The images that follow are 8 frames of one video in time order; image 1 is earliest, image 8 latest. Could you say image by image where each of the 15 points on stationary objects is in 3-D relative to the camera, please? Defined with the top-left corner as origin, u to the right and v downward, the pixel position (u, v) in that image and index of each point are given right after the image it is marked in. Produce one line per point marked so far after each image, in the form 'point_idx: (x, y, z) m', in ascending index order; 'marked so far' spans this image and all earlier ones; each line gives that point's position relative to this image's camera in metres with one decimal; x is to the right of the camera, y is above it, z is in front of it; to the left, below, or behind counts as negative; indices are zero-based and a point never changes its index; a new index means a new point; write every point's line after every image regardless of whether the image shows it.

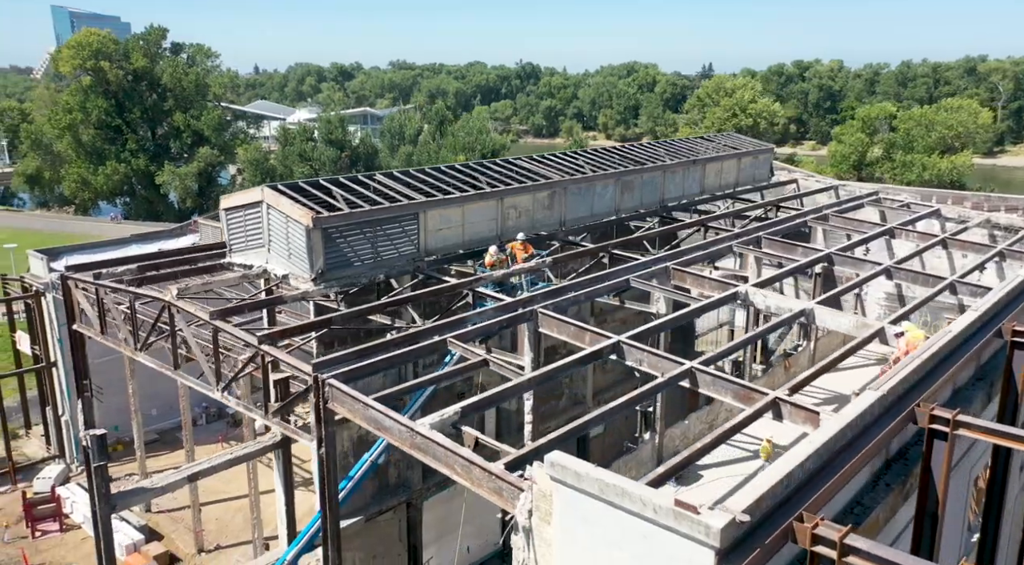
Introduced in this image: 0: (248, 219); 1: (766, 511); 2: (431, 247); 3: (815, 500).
0: (-4.5, +1.1, +14.2) m
1: (+2.3, -2.1, +7.7) m
2: (-1.5, +0.6, +15.3) m
3: (+2.9, -2.1, +8.0) m
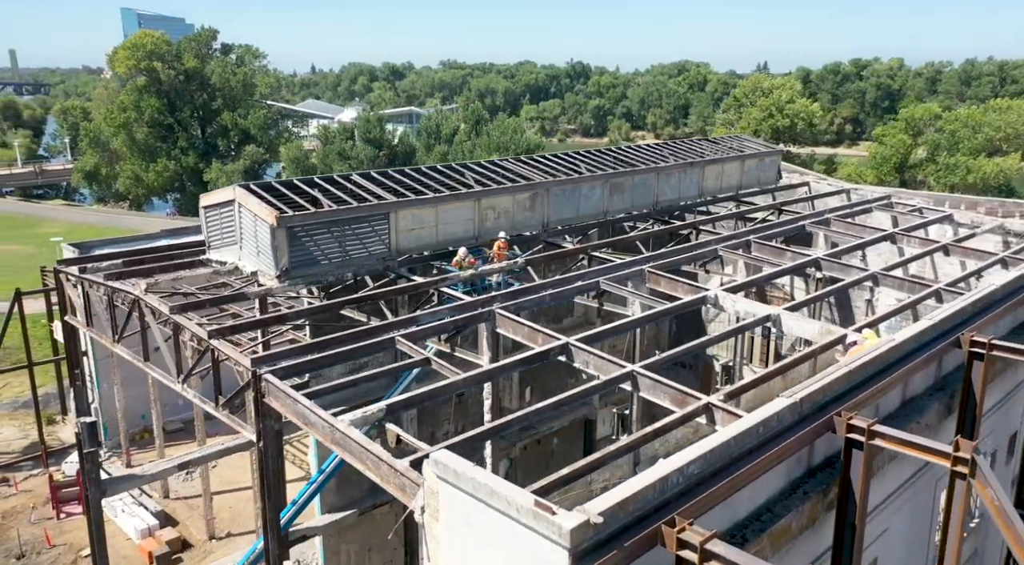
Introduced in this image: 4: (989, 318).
0: (-5.1, +1.1, +14.9) m
1: (+1.2, -2.2, +7.9) m
2: (-2.0, +0.7, +15.7) m
3: (+1.7, -2.2, +8.1) m
4: (+7.8, -0.6, +13.9) m
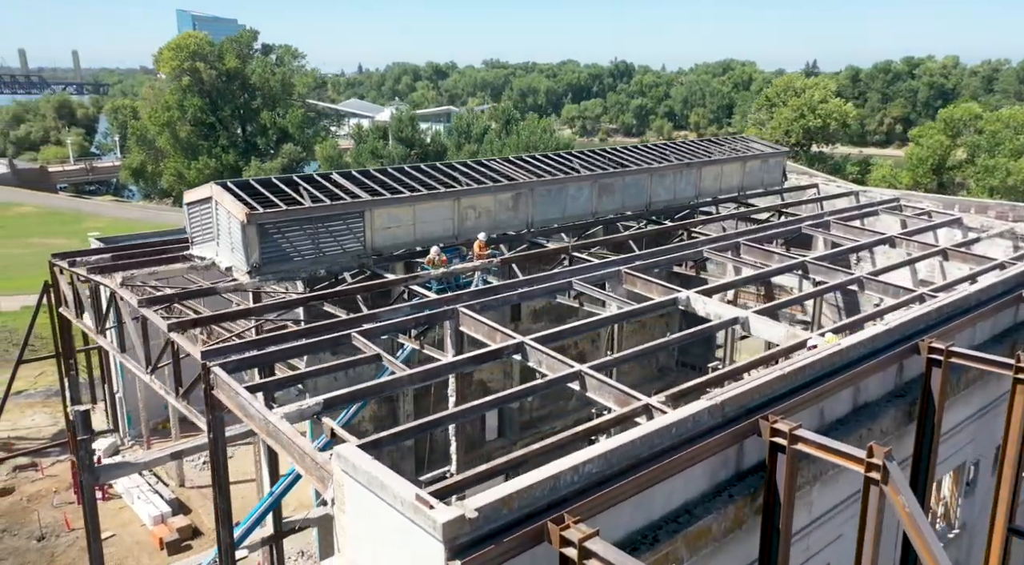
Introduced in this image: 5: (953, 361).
0: (-5.6, +1.2, +15.4) m
1: (+0.1, -2.2, +8.0) m
2: (-2.5, +0.7, +16.0) m
3: (+0.7, -2.2, +8.2) m
4: (+7.1, -0.7, +13.6) m
5: (+6.5, -1.2, +12.4) m
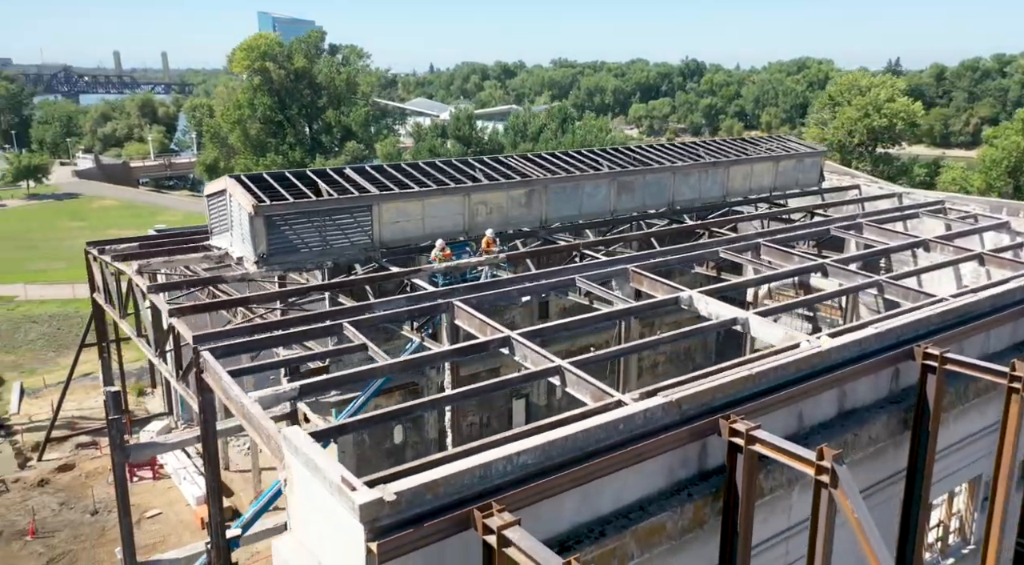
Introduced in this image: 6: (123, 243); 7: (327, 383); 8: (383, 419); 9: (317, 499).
0: (-5.6, +1.4, +16.0) m
1: (-0.6, -2.1, +8.2) m
2: (-2.4, +0.8, +16.4) m
3: (0.0, -2.1, +8.4) m
4: (+6.9, -0.8, +13.1) m
5: (+6.2, -1.2, +11.9) m
6: (-7.7, +0.8, +16.8) m
7: (-2.5, -1.4, +11.5) m
8: (-1.6, -1.7, +10.5) m
9: (-2.0, -2.2, +8.5) m
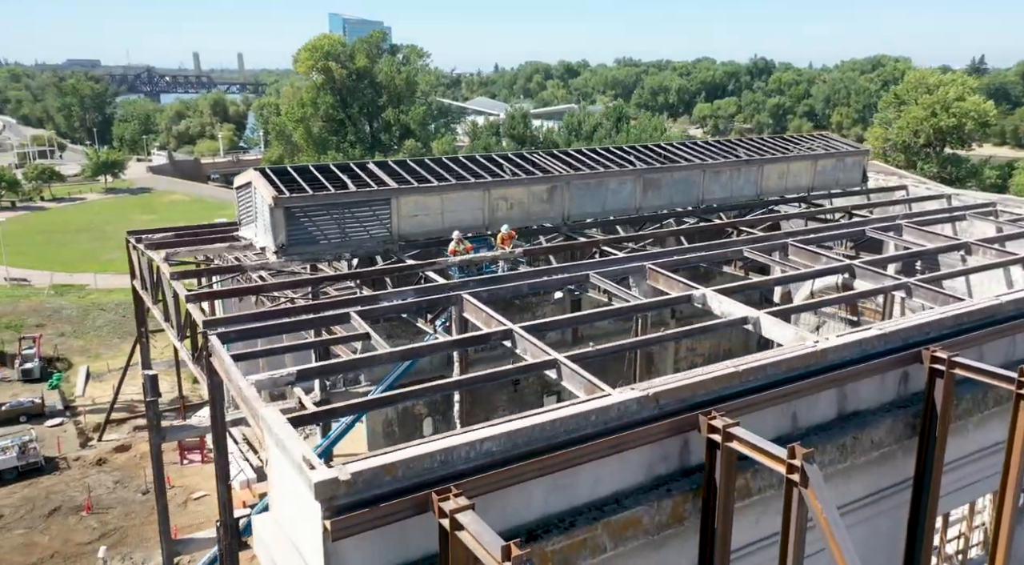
0: (-5.2, +1.7, +16.6) m
1: (-1.0, -1.9, +8.3) m
2: (-2.1, +1.0, +16.7) m
3: (-0.4, -2.0, +8.5) m
4: (+6.9, -0.8, +12.6) m
5: (+6.1, -1.2, +11.5) m
6: (-7.4, +1.0, +17.5) m
7: (-2.6, -1.2, +11.9) m
8: (-1.8, -1.6, +10.8) m
9: (-2.3, -2.0, +8.8) m
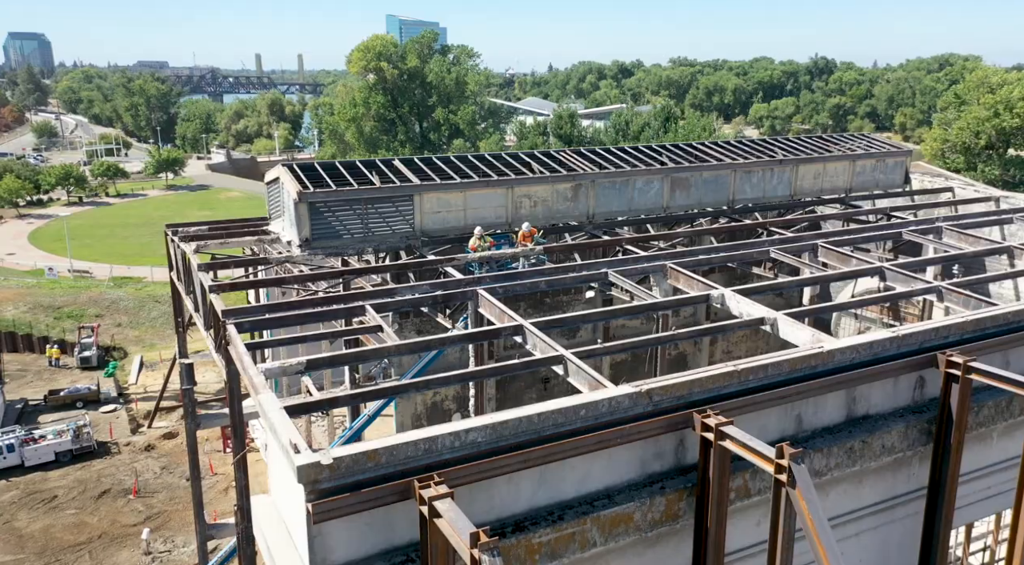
0: (-4.8, +1.8, +17.0) m
1: (-1.2, -1.9, +8.5) m
2: (-1.6, +1.1, +16.9) m
3: (-0.6, -1.9, +8.6) m
4: (+7.0, -0.8, +12.2) m
5: (+6.1, -1.3, +11.2) m
6: (-6.9, +1.2, +18.1) m
7: (-2.6, -1.1, +12.1) m
8: (-1.8, -1.5, +11.0) m
9: (-2.5, -1.9, +9.0) m
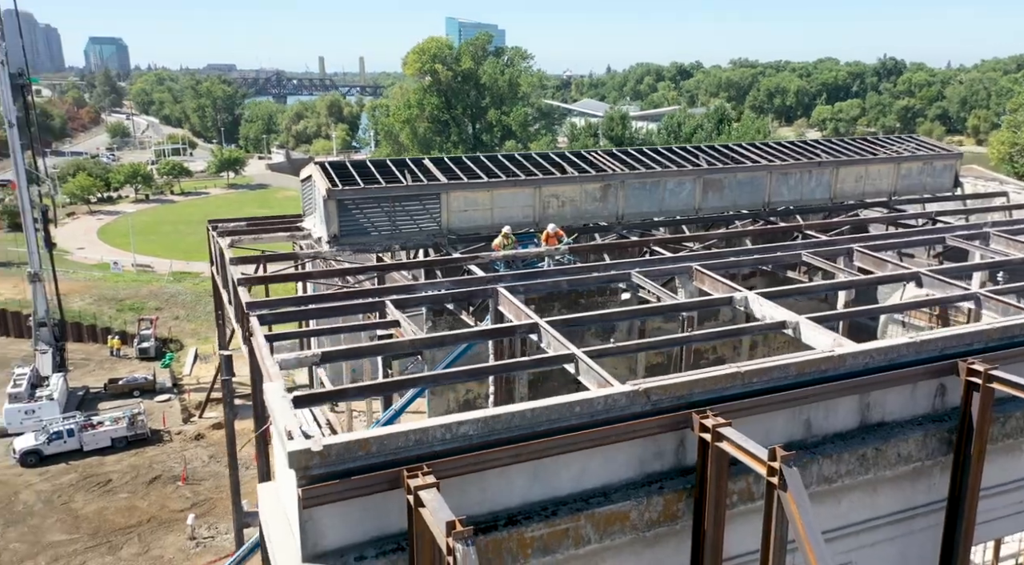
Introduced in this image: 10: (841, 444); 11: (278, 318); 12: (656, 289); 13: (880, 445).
0: (-4.2, +1.9, +17.5) m
1: (-1.3, -1.8, +8.7) m
2: (-1.1, +1.1, +17.1) m
3: (-0.7, -1.9, +8.7) m
4: (+7.2, -0.9, +11.8) m
5: (+6.2, -1.3, +10.9) m
6: (-6.2, +1.3, +18.7) m
7: (-2.4, -1.0, +12.4) m
8: (-1.7, -1.4, +11.2) m
9: (-2.6, -1.8, +9.3) m
10: (+4.3, -2.1, +11.0) m
11: (-3.7, -0.6, +13.3) m
12: (+2.6, -0.1, +15.1) m
13: (+4.9, -2.1, +11.1) m
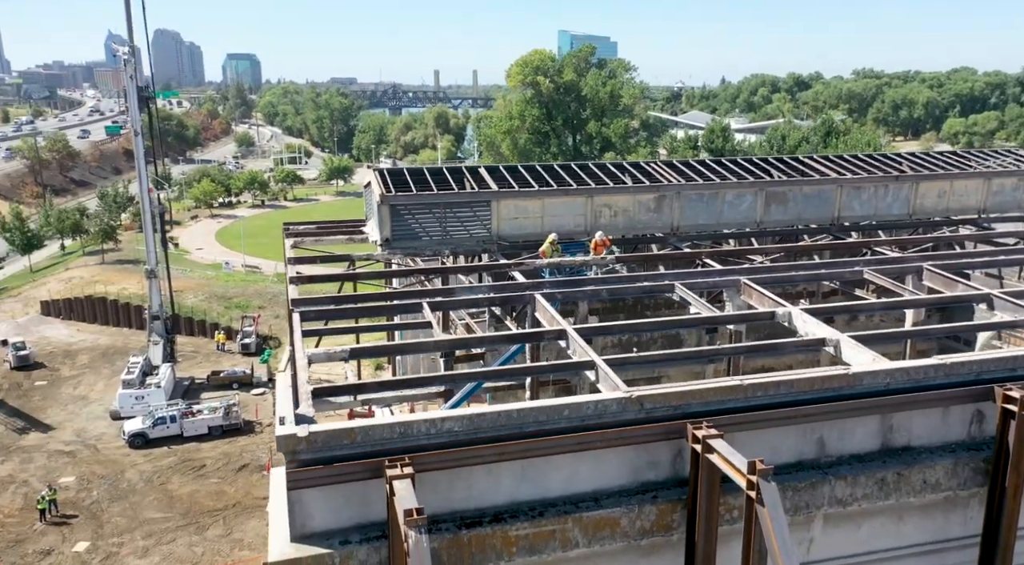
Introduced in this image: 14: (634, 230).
0: (-3.1, +1.9, +18.2) m
1: (-1.5, -1.8, +9.1) m
2: (-0.1, +1.0, +17.4) m
3: (-0.9, -1.8, +9.0) m
4: (+7.3, -1.2, +11.0) m
5: (+6.2, -1.6, +10.2) m
6: (-4.9, +1.3, +19.7) m
7: (-2.1, -1.0, +12.9) m
8: (-1.6, -1.4, +11.6) m
9: (-2.7, -1.8, +9.9) m
10: (+4.4, -2.3, +10.6) m
11: (-3.2, -0.5, +14.0) m
12: (+3.3, -0.3, +14.9) m
13: (+4.9, -2.4, +10.6) m
14: (+2.7, +1.1, +18.1) m
